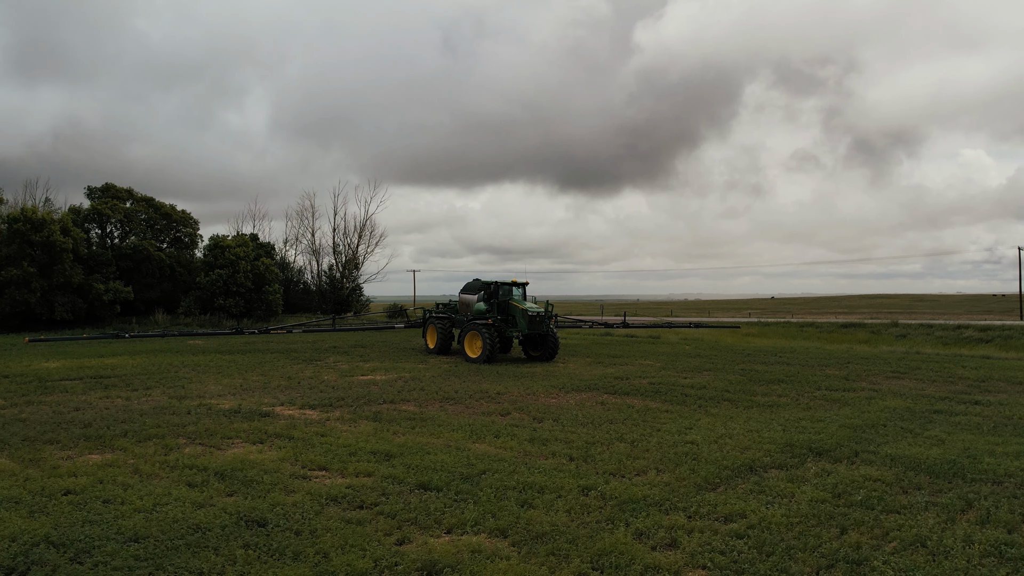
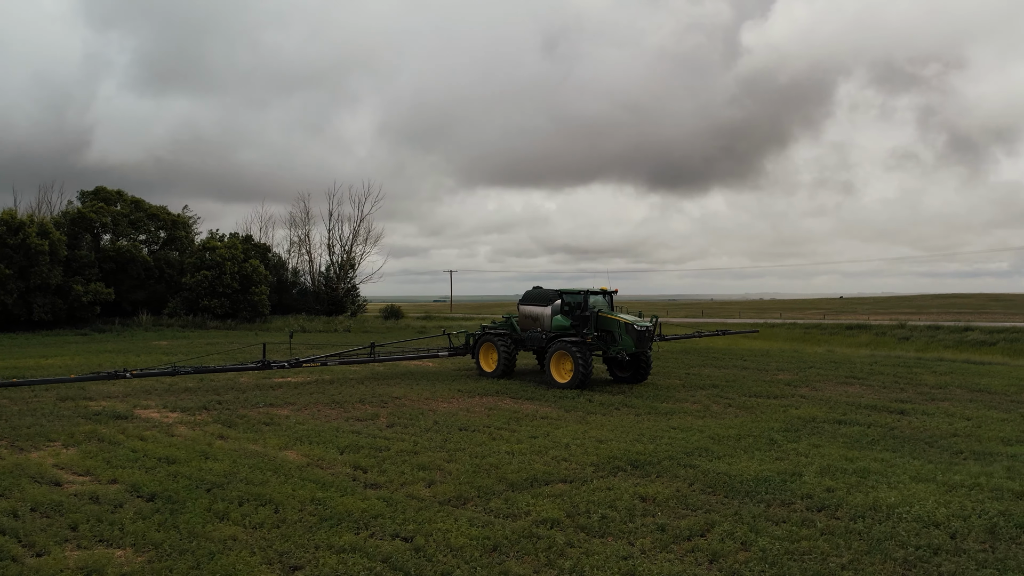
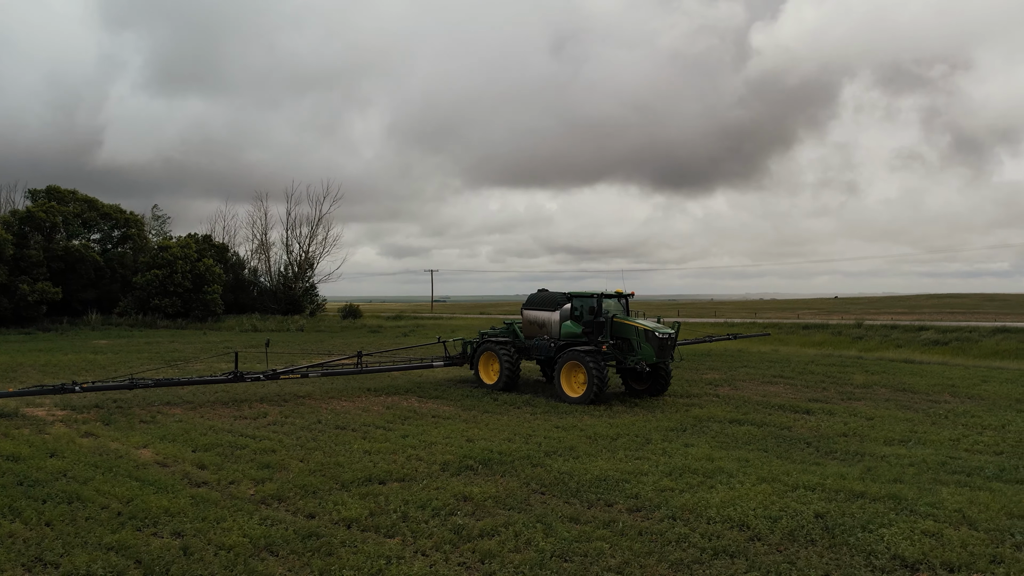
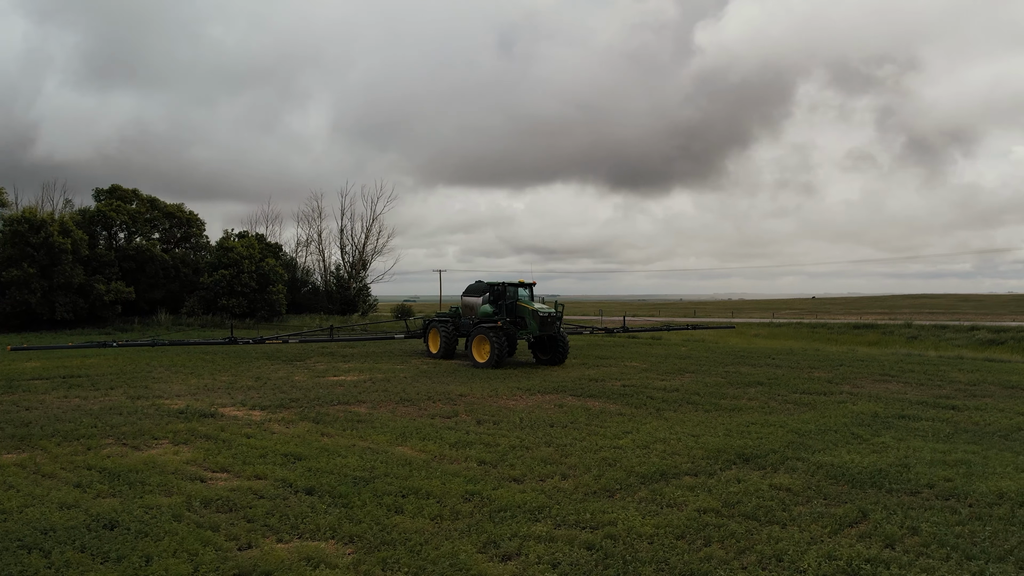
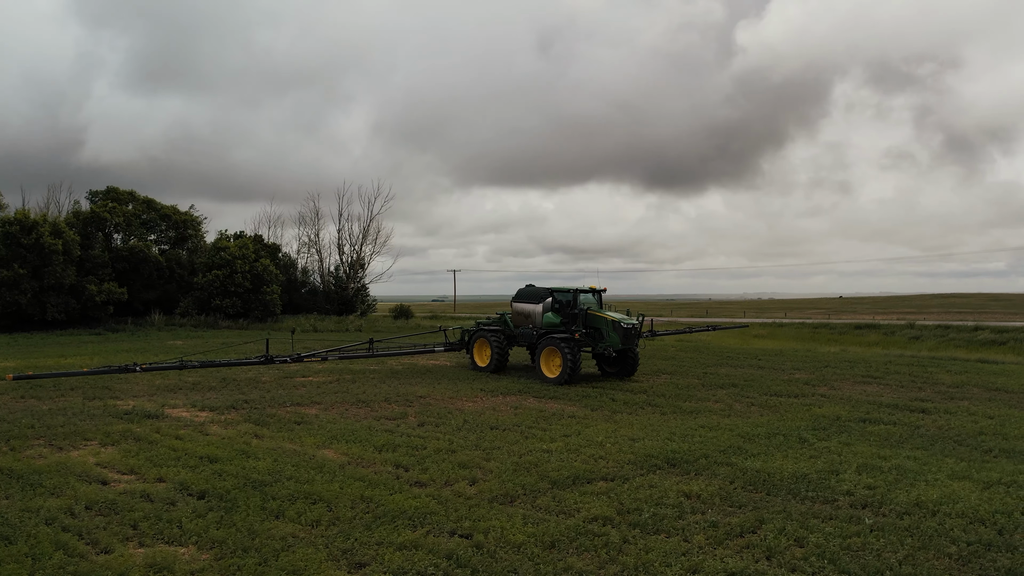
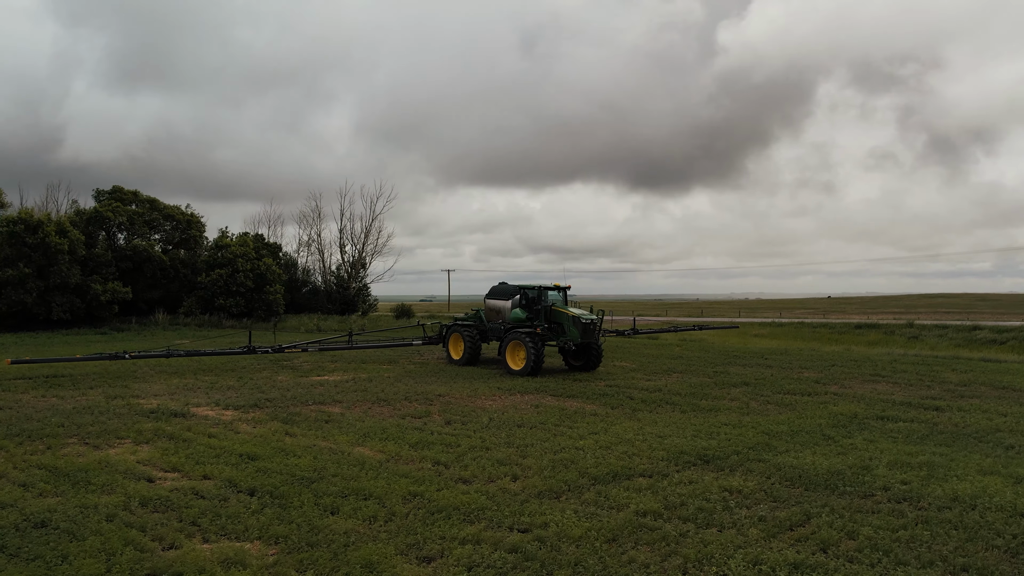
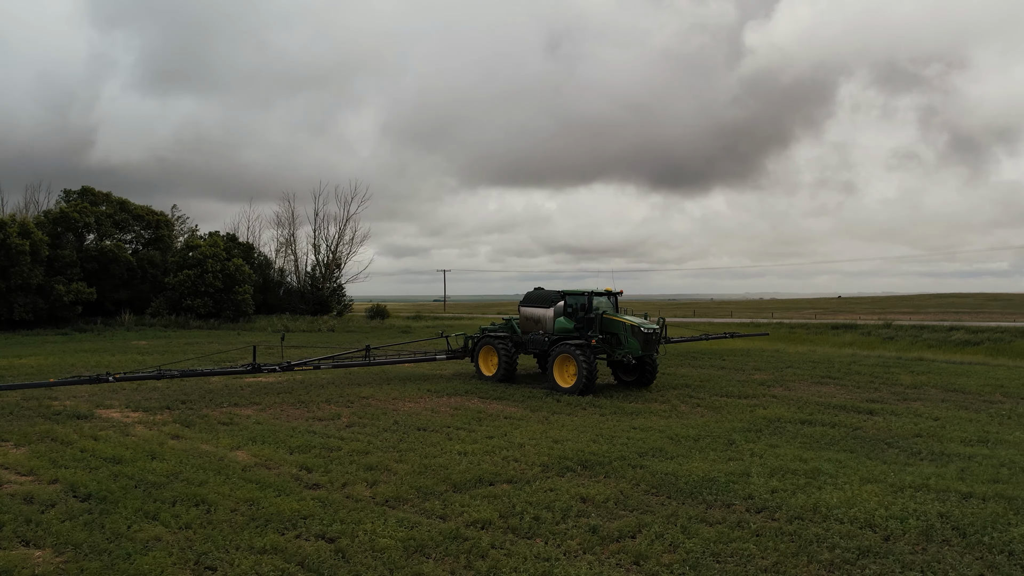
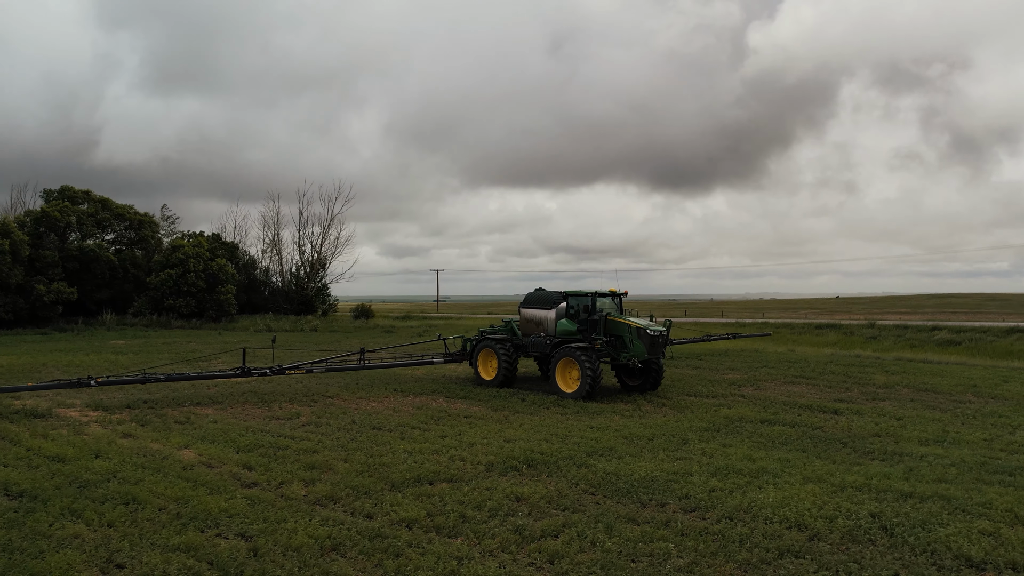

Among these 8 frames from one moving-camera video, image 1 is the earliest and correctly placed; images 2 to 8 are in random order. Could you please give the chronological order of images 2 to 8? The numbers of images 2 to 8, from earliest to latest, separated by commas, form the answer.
4, 6, 5, 2, 7, 8, 3
